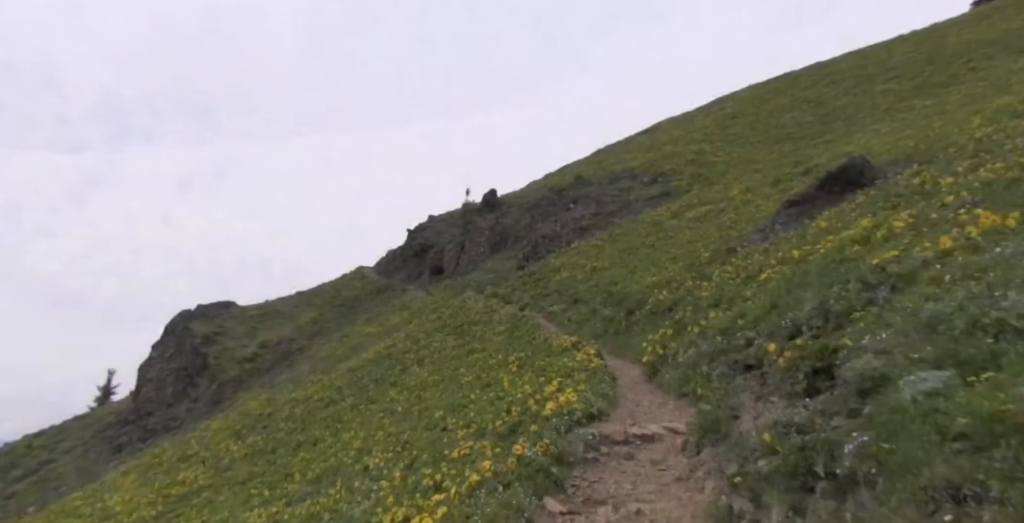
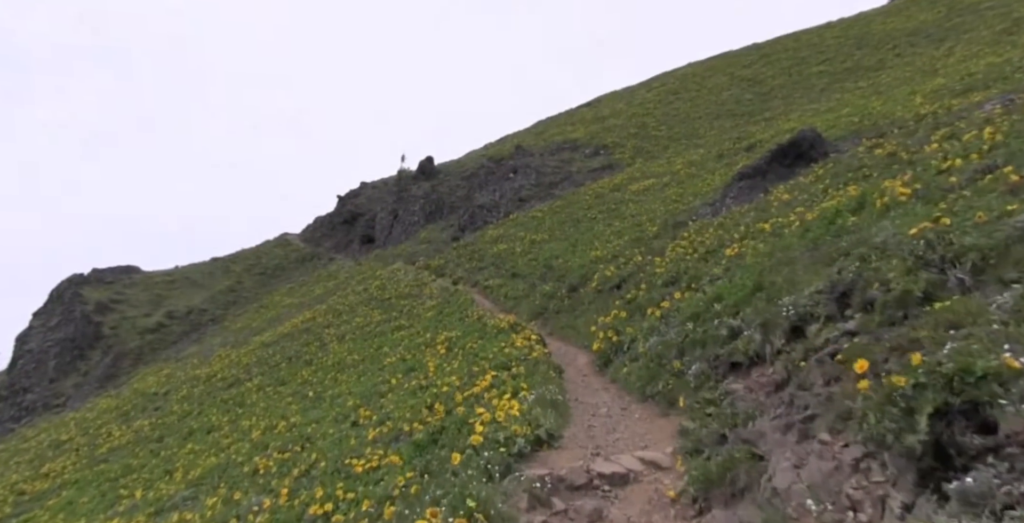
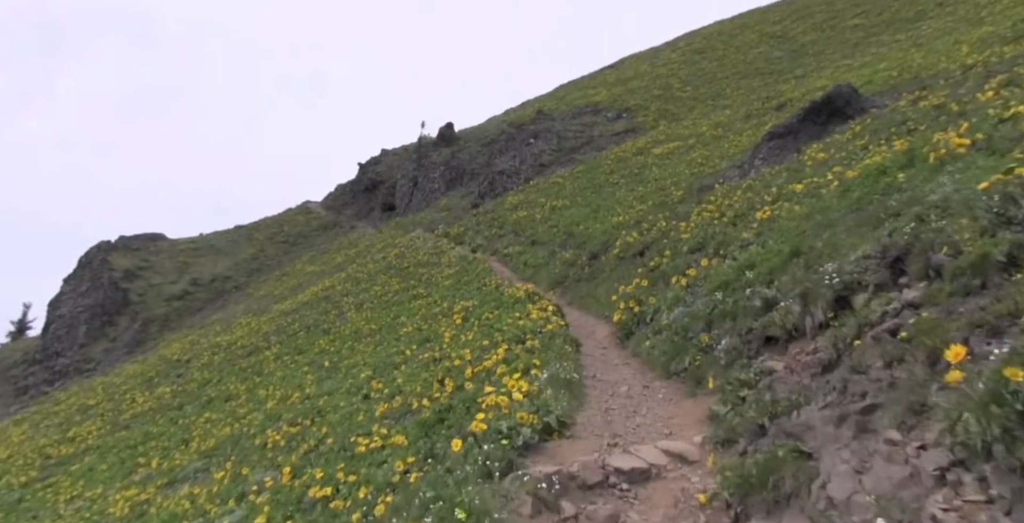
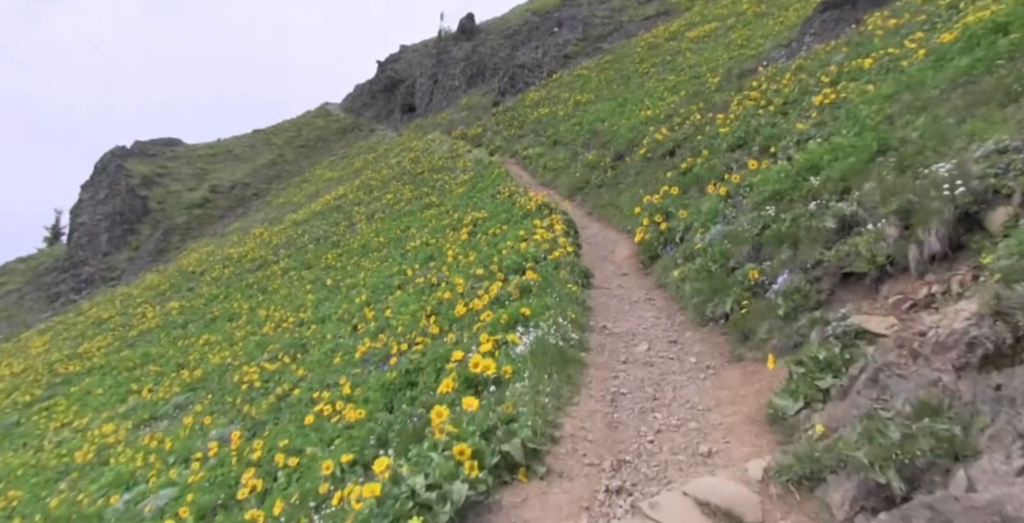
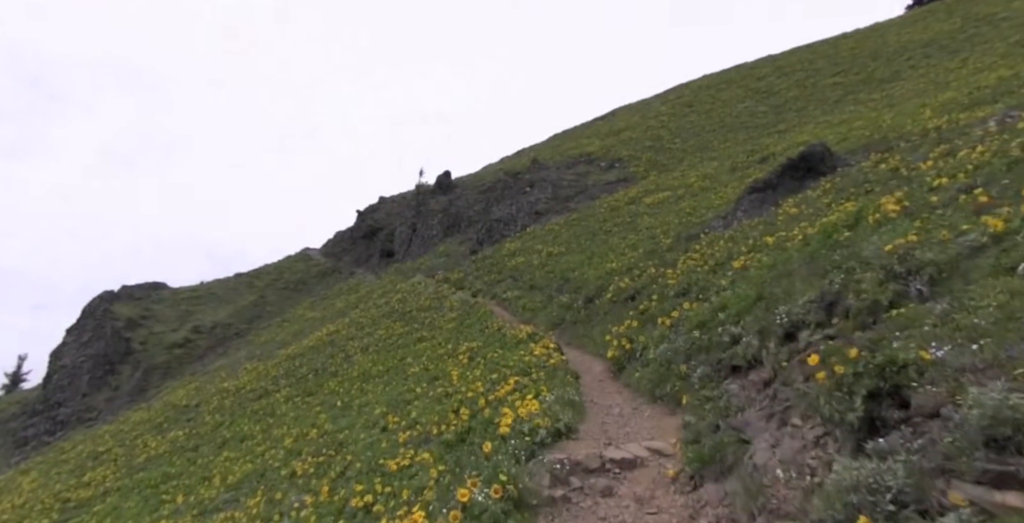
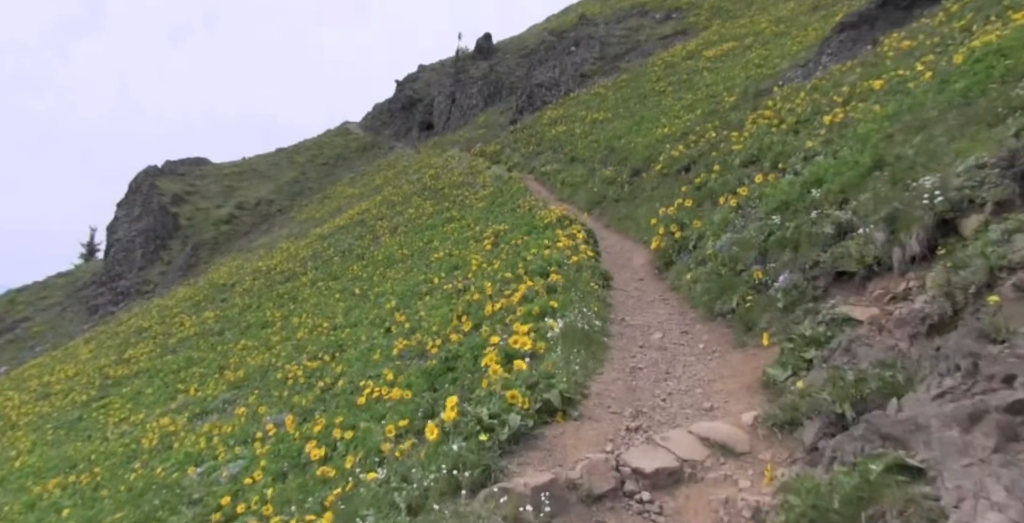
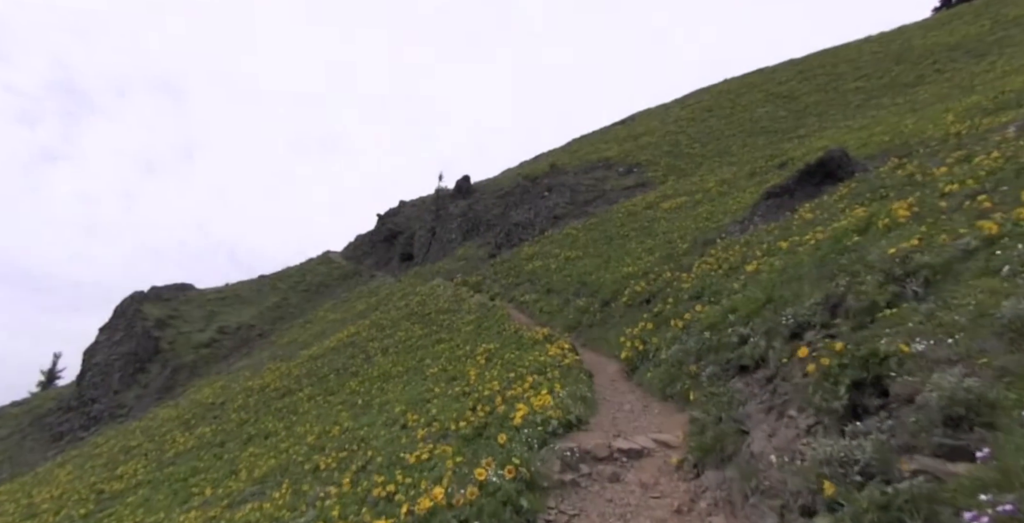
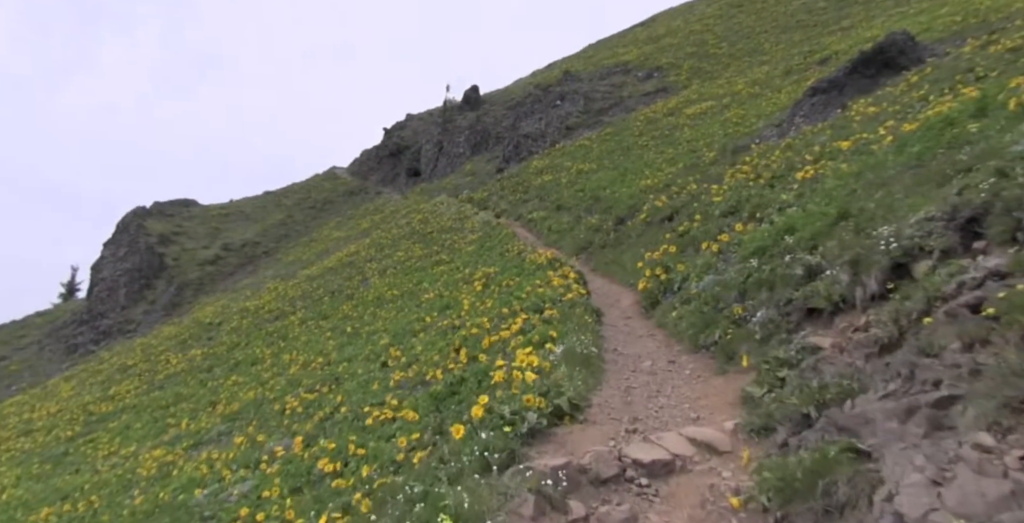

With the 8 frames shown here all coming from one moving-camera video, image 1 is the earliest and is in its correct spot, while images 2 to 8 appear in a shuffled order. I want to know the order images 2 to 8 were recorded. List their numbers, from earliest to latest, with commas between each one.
7, 5, 2, 3, 8, 6, 4
